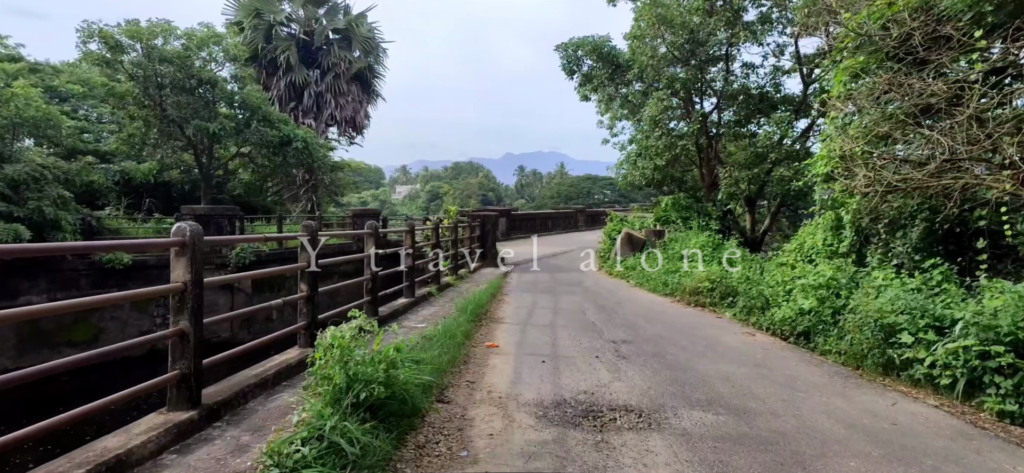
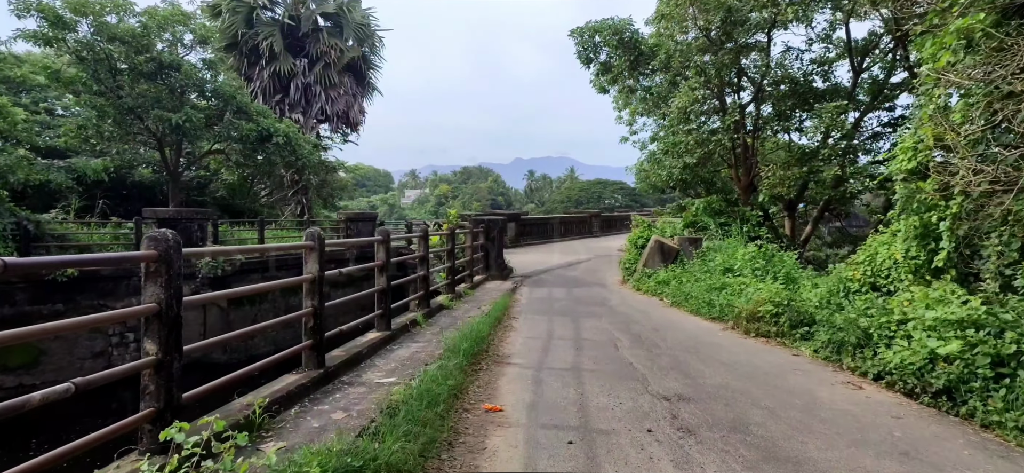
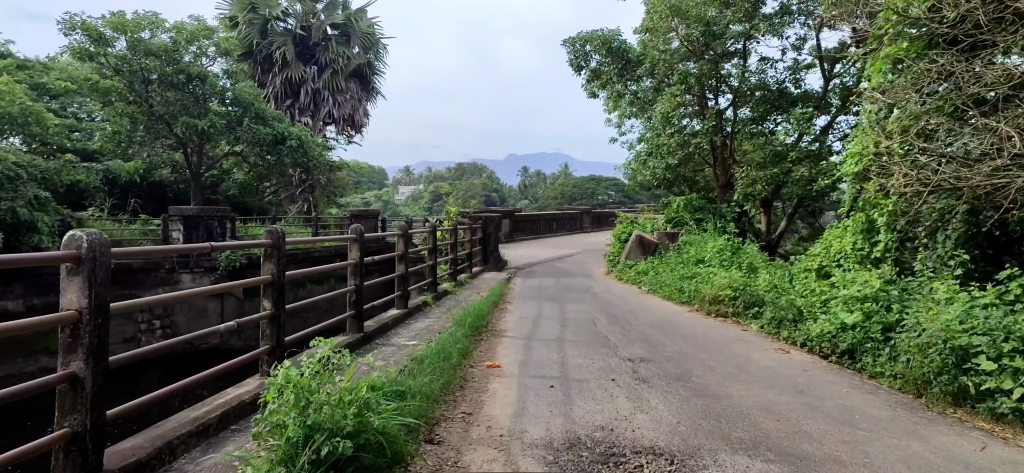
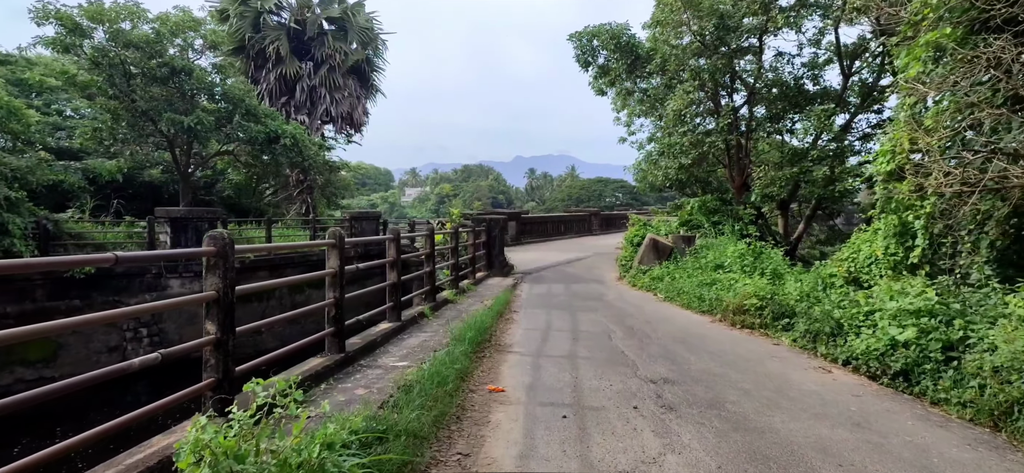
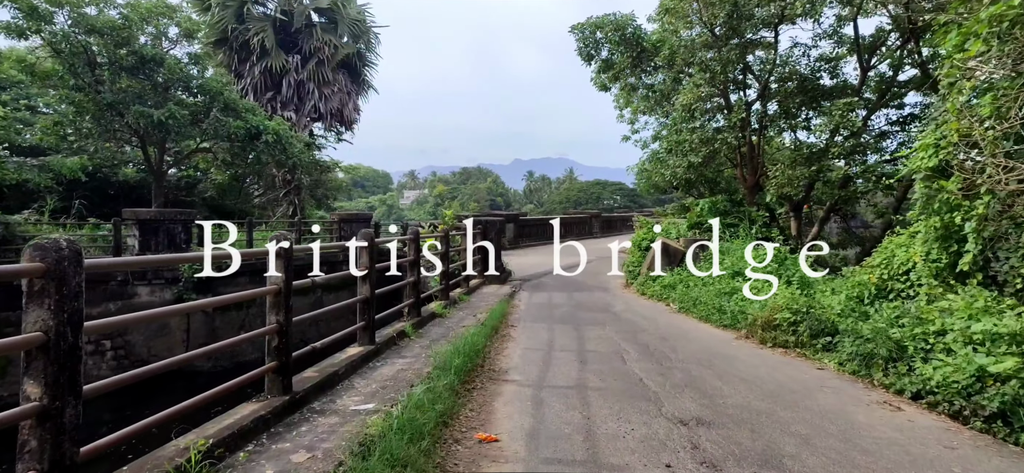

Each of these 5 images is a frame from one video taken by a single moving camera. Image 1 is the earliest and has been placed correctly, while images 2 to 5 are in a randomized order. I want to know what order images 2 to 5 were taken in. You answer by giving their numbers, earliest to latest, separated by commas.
3, 4, 2, 5
